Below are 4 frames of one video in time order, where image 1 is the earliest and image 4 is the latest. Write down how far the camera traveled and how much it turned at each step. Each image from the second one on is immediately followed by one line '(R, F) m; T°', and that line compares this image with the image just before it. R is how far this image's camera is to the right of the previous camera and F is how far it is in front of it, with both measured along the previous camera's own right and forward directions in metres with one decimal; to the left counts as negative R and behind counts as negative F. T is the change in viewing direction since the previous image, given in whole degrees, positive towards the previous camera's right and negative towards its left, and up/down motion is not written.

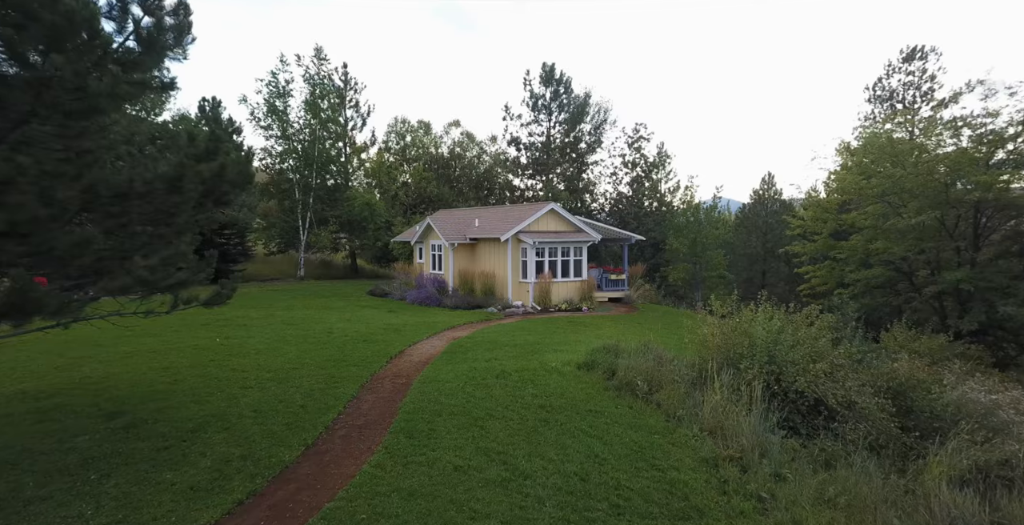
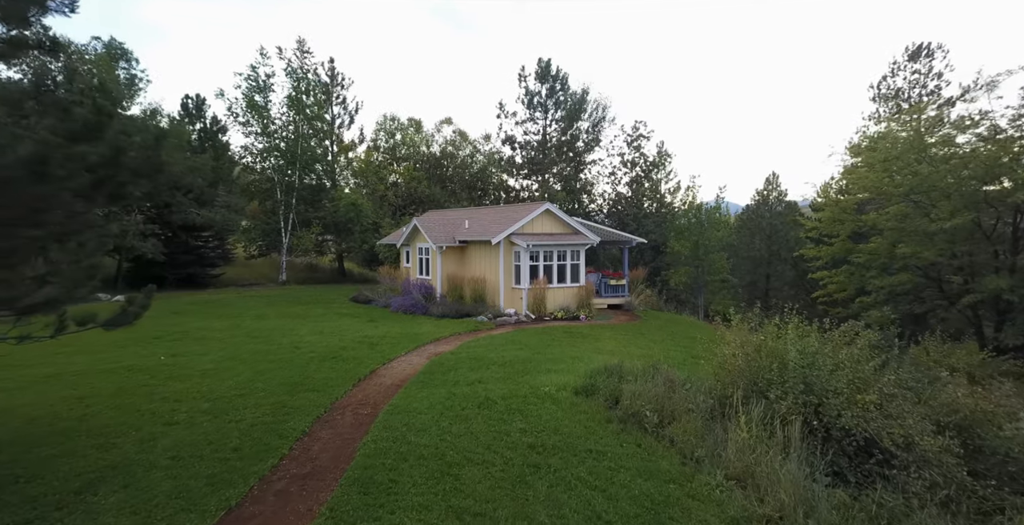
(+0.2, +1.7) m; 0°
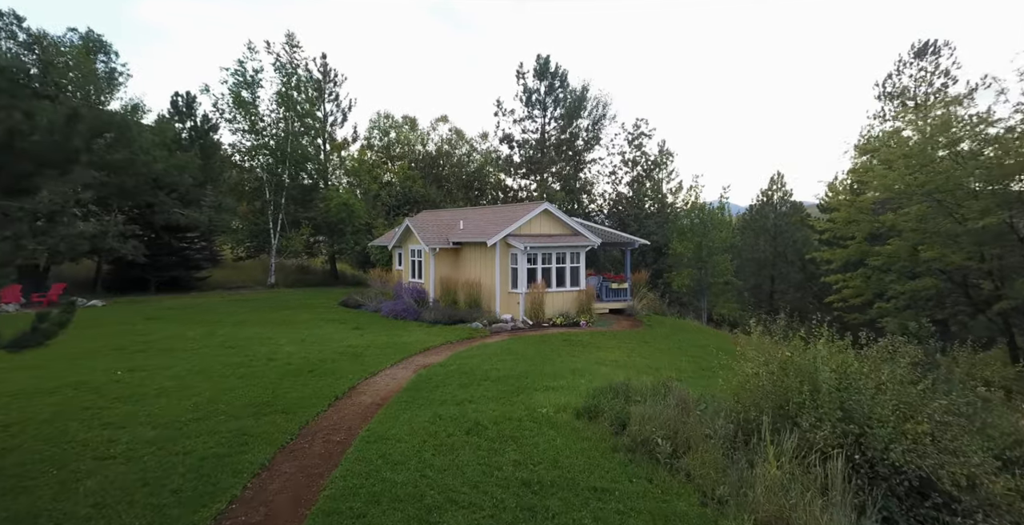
(+0.1, +1.1) m; 0°
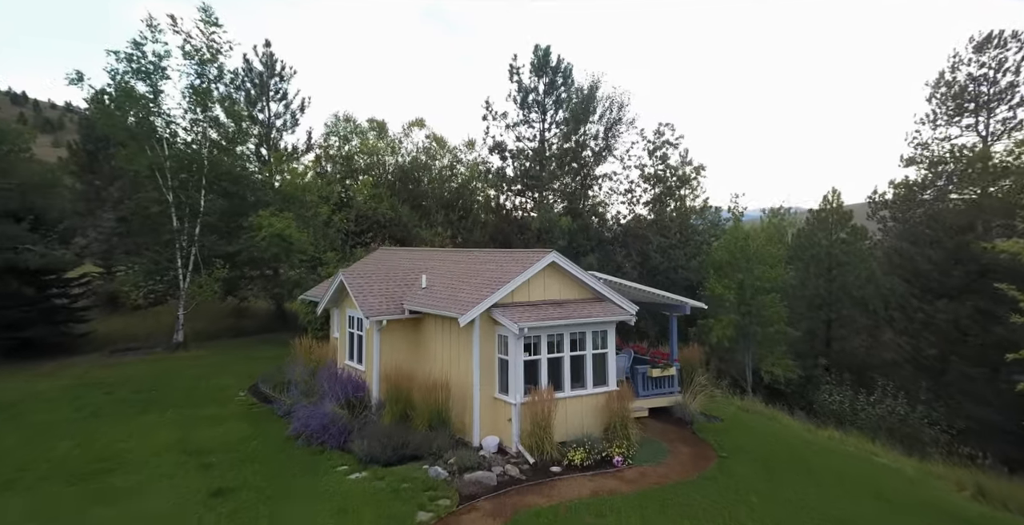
(+0.2, +8.1) m; +1°
